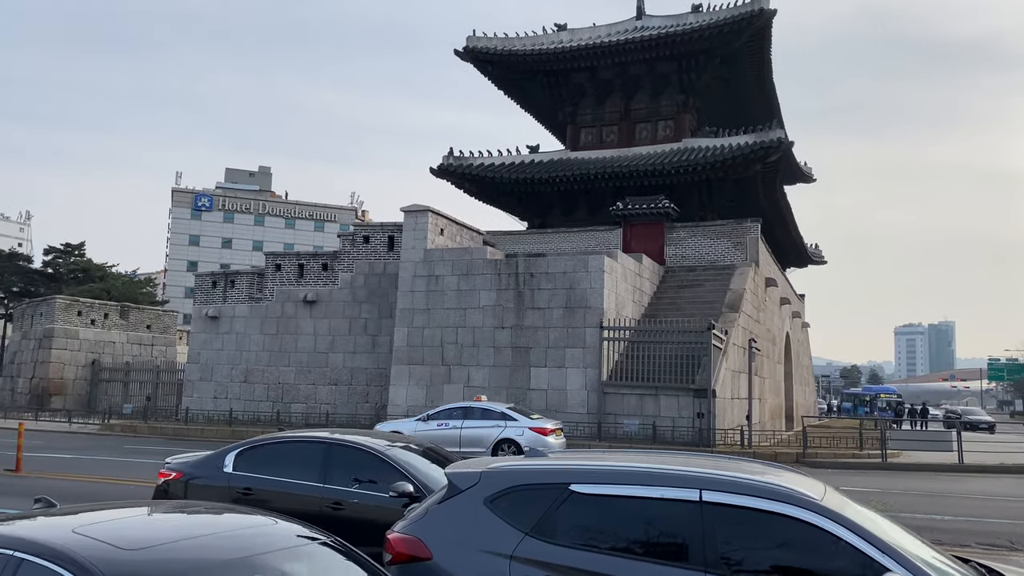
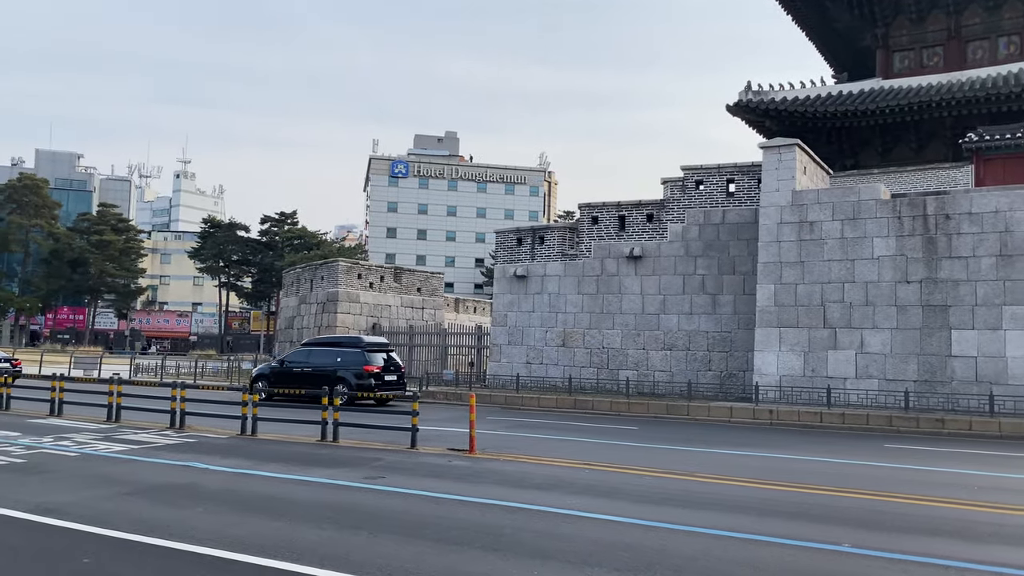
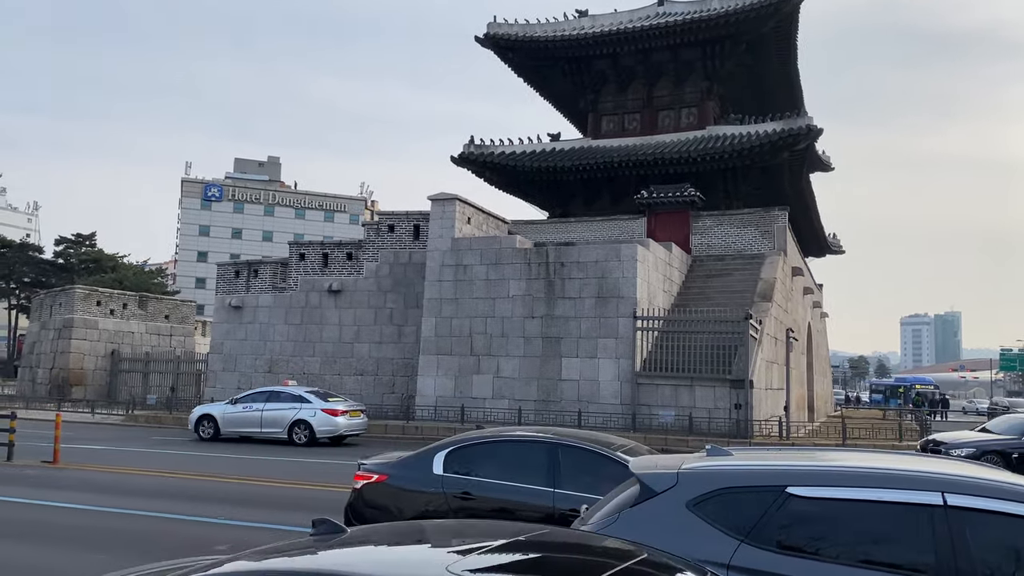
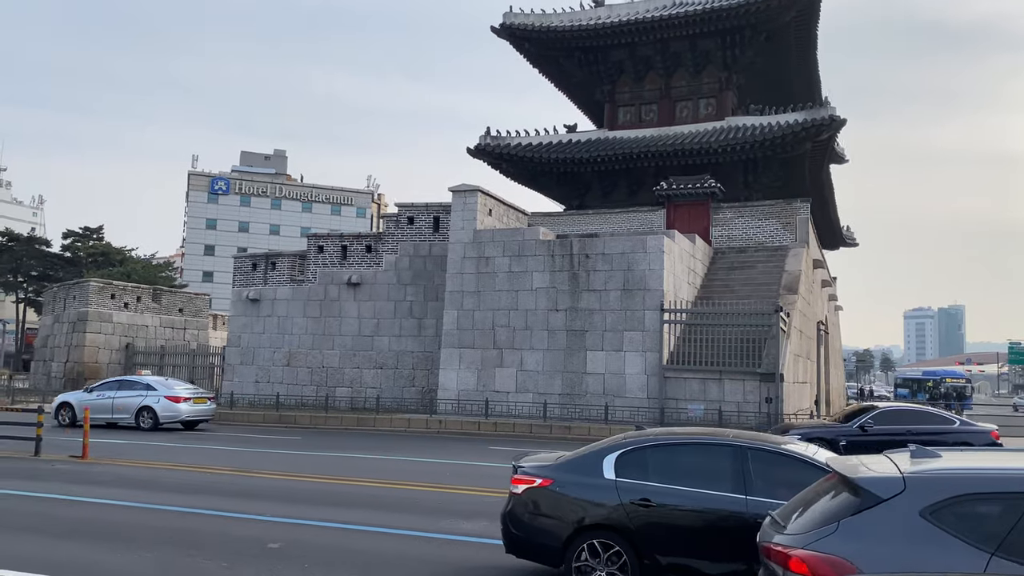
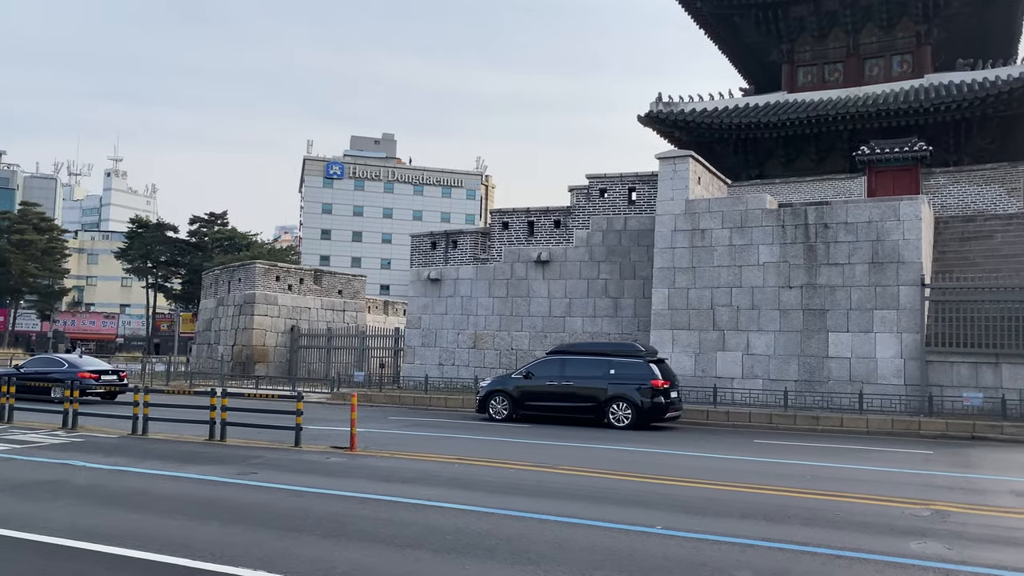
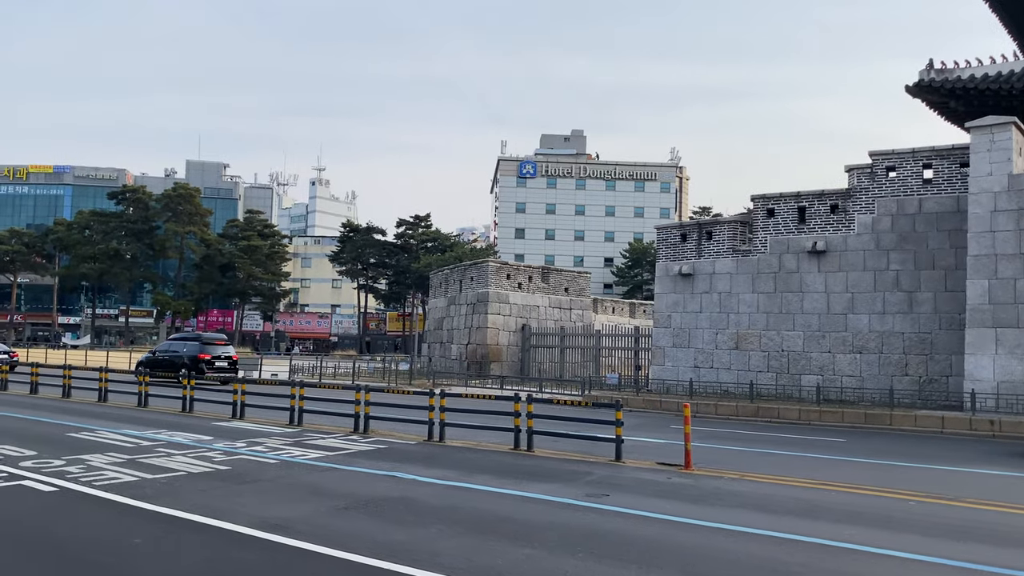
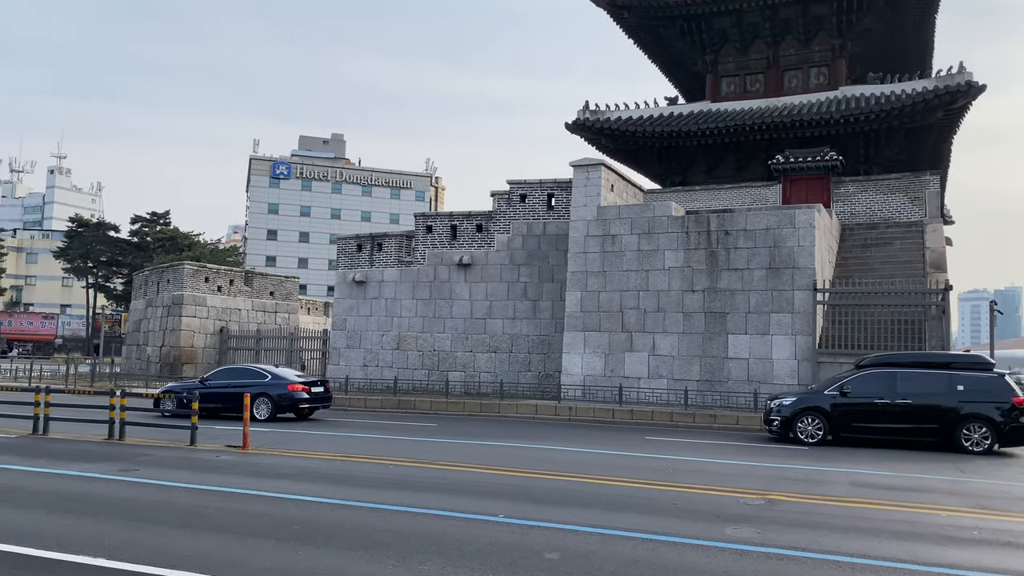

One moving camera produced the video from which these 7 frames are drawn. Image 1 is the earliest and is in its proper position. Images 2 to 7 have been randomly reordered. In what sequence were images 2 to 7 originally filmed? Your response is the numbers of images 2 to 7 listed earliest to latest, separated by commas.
3, 4, 7, 5, 2, 6
